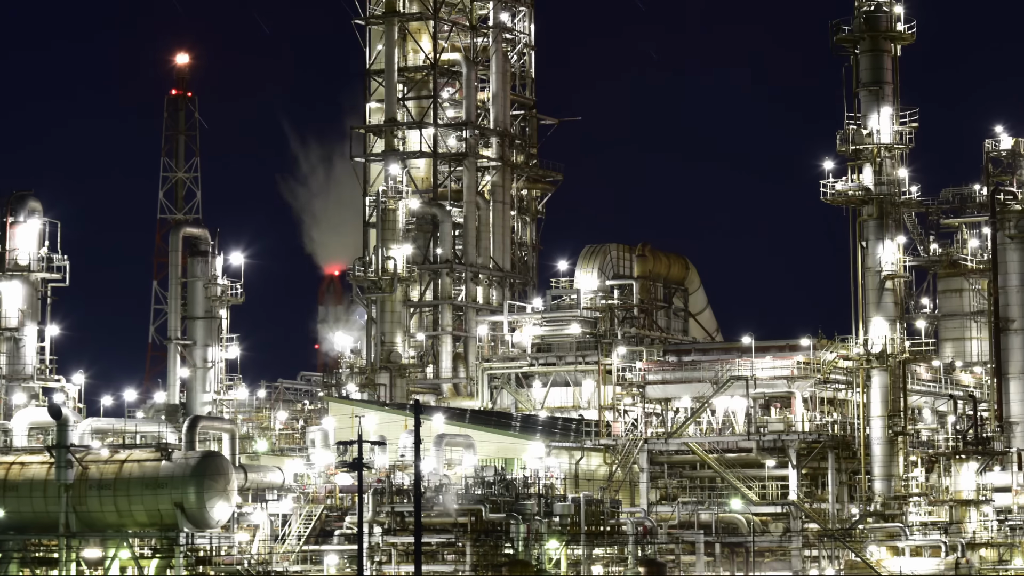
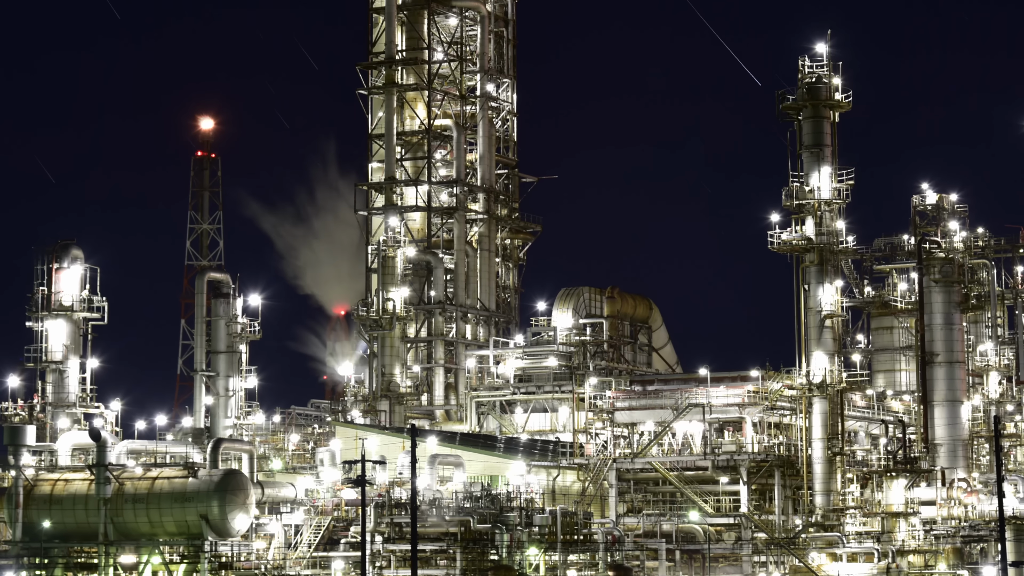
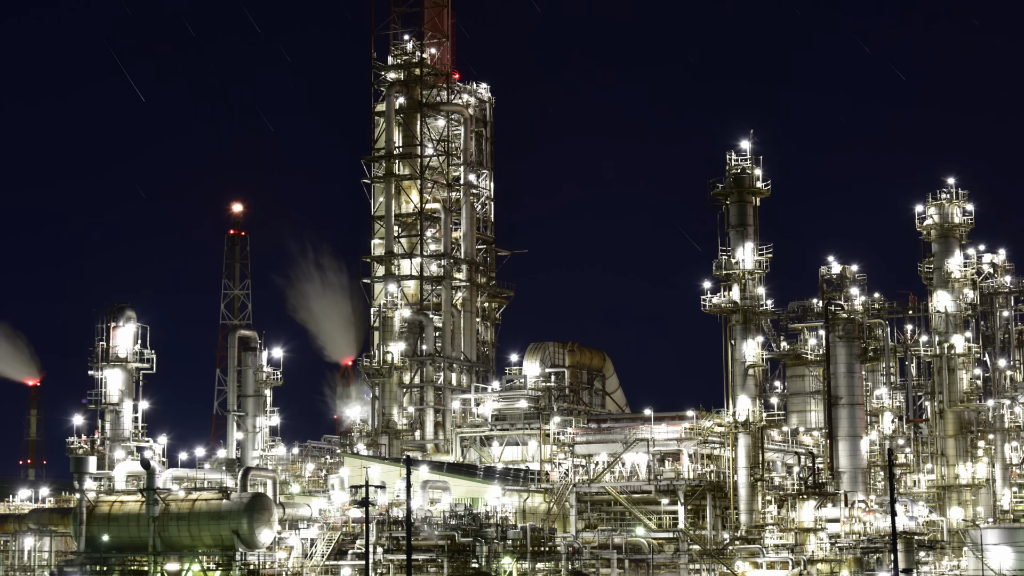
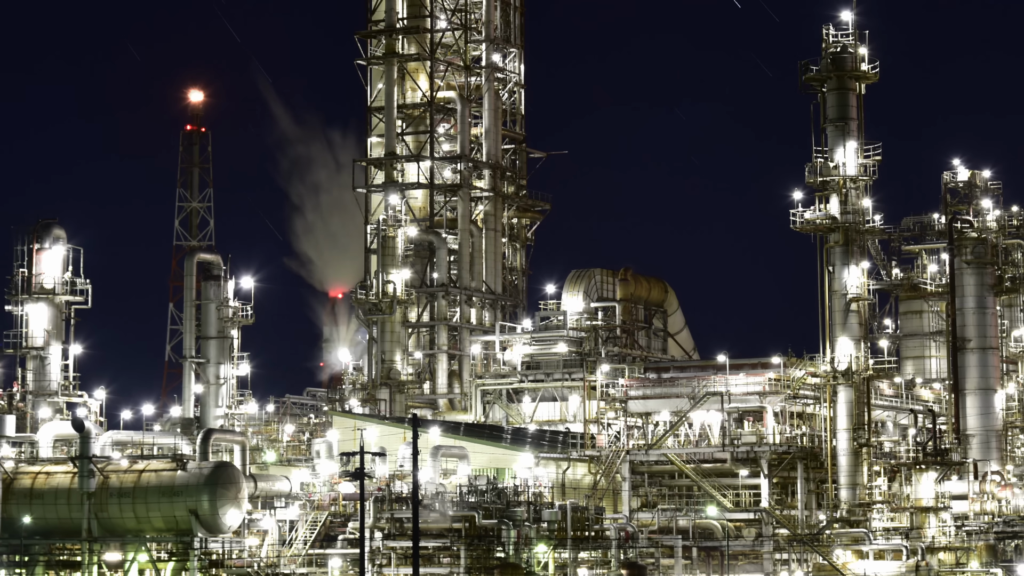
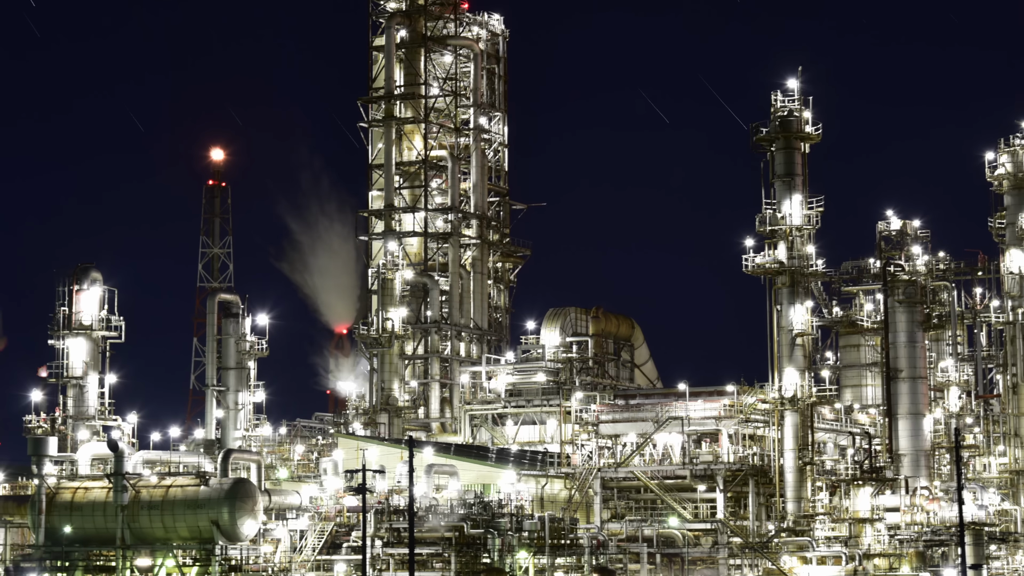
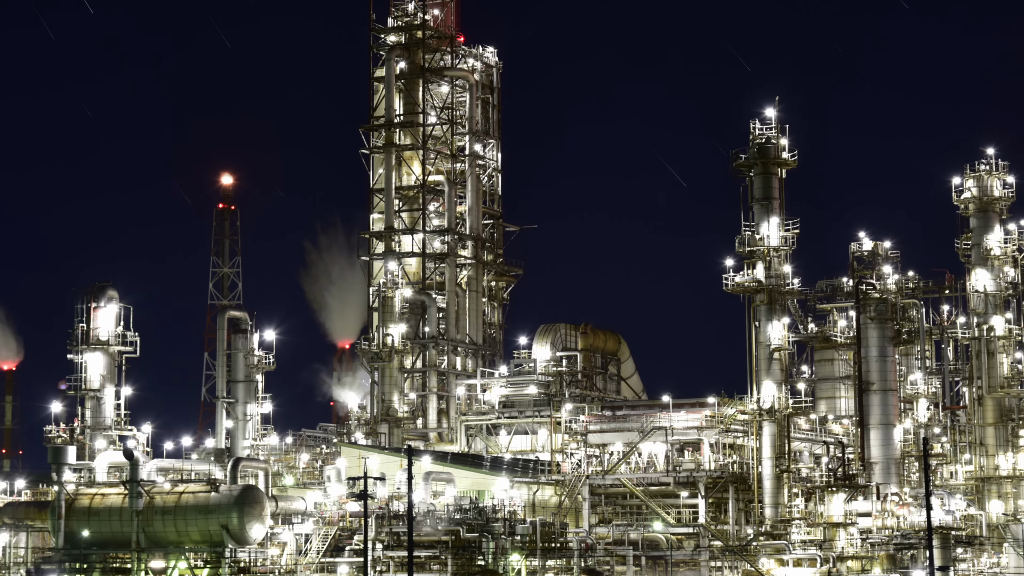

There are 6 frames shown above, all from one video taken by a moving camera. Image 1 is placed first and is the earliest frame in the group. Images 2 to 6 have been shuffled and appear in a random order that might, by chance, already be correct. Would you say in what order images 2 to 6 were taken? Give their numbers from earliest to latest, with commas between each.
4, 2, 5, 6, 3
